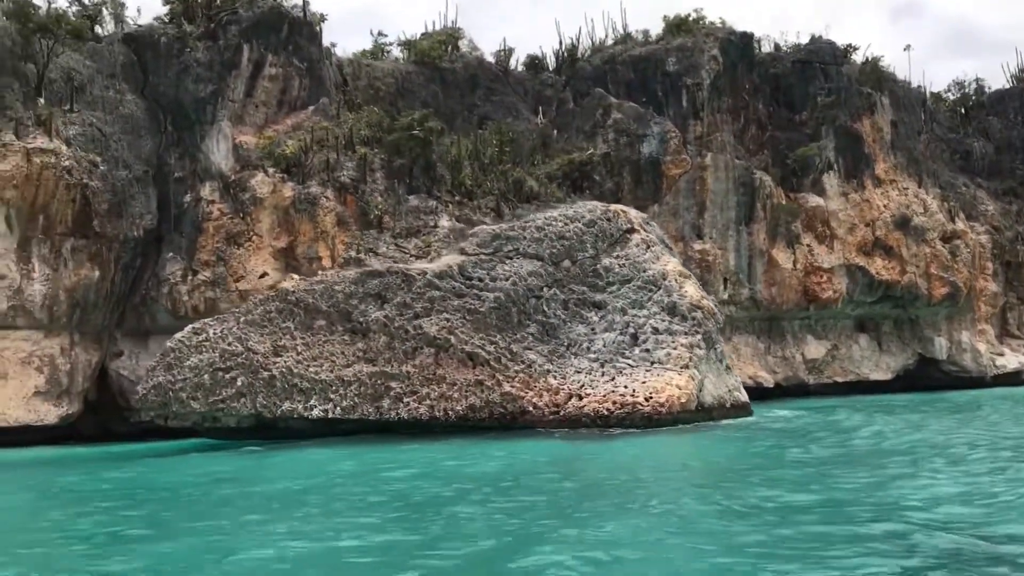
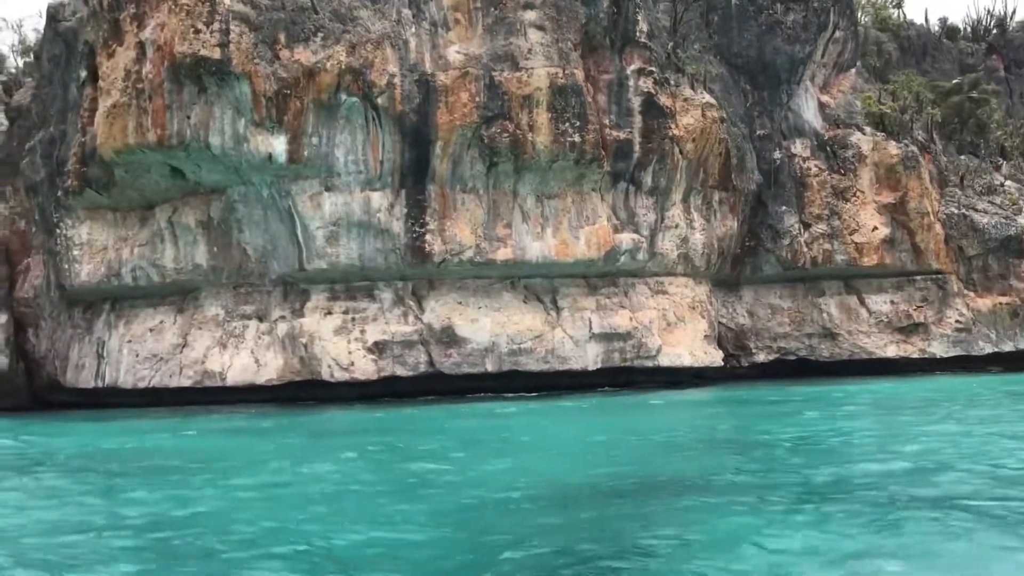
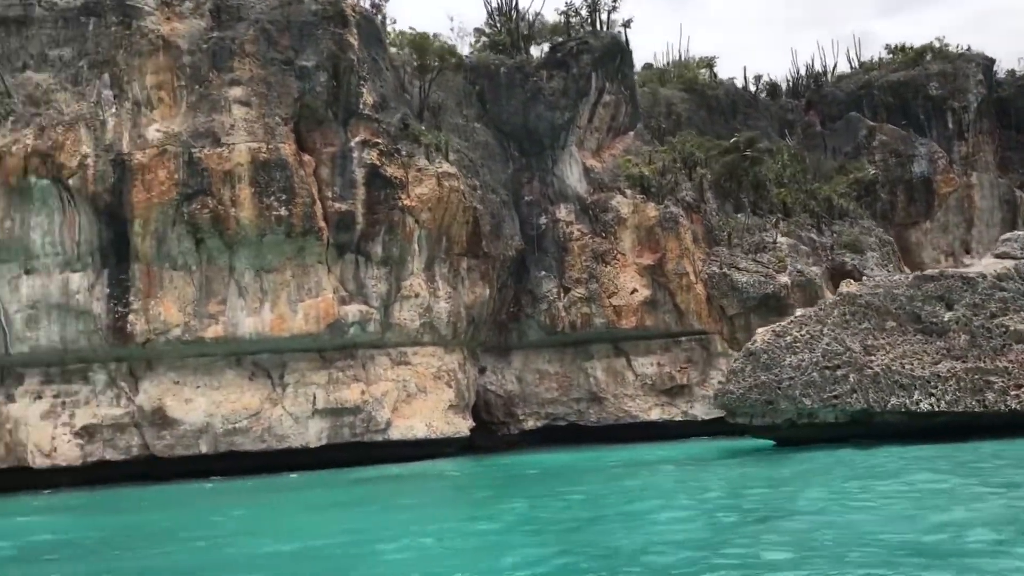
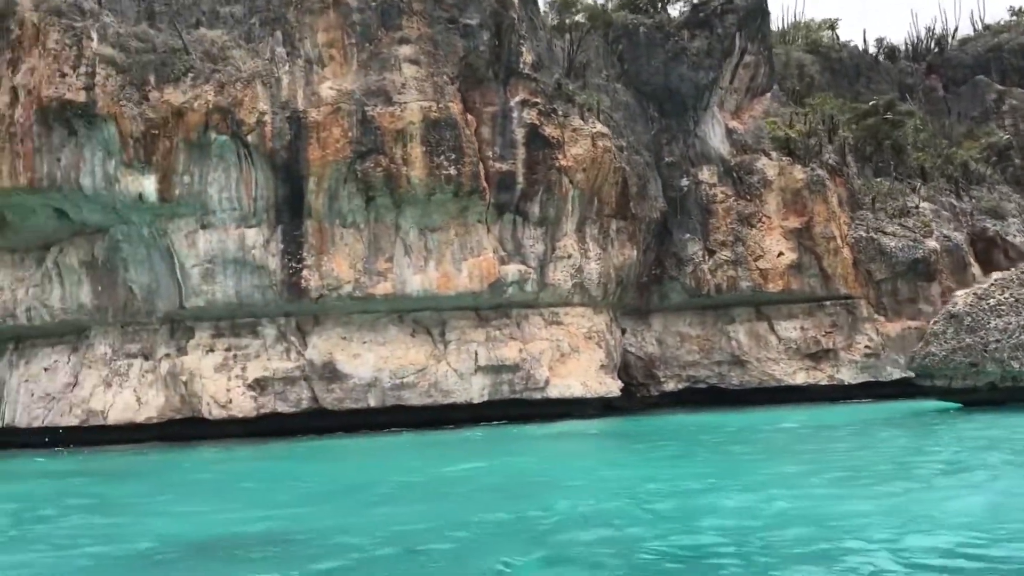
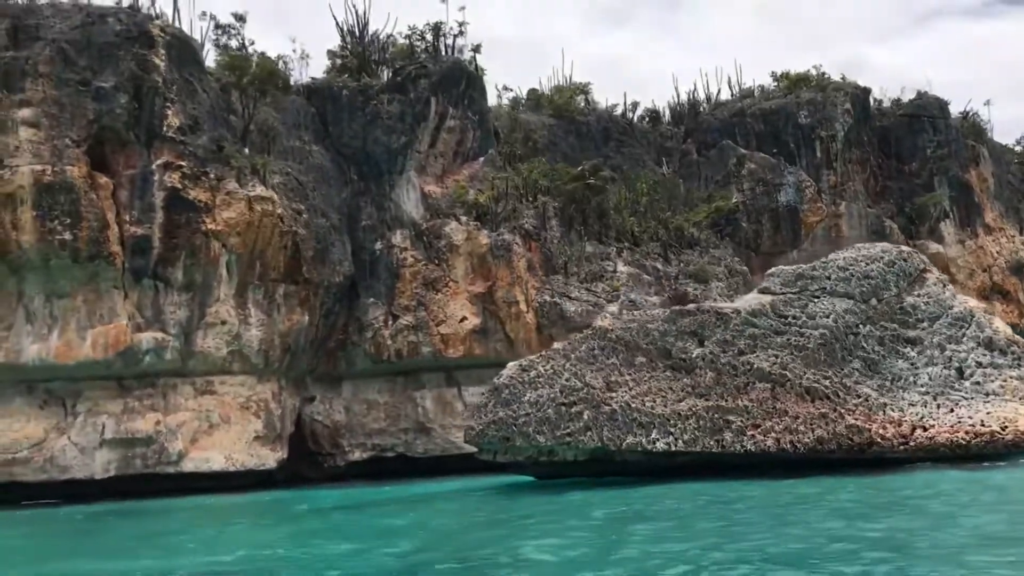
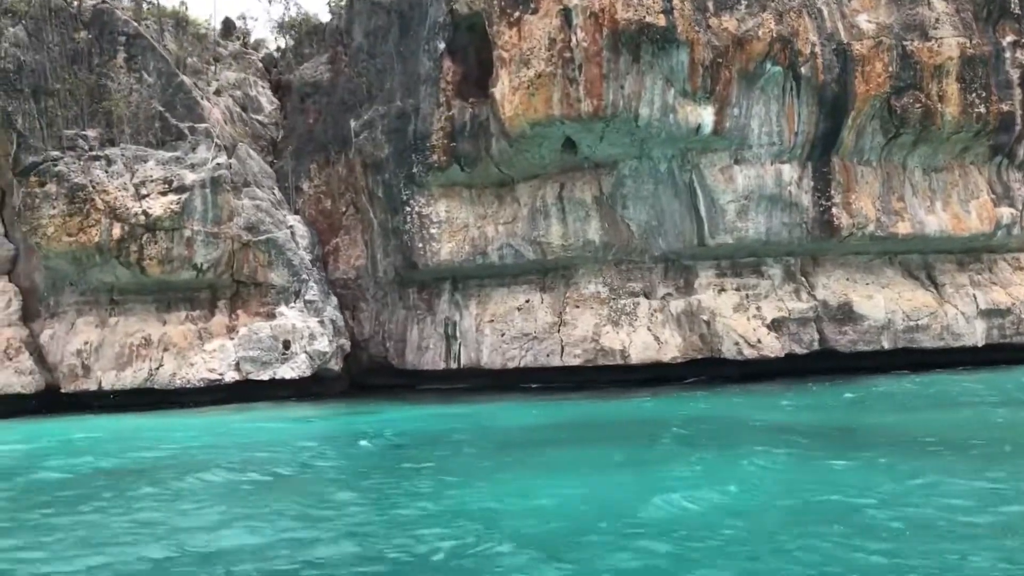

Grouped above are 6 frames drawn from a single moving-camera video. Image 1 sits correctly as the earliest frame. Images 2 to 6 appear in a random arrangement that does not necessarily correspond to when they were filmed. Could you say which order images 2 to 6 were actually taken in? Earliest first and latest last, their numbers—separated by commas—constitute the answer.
5, 3, 4, 2, 6
